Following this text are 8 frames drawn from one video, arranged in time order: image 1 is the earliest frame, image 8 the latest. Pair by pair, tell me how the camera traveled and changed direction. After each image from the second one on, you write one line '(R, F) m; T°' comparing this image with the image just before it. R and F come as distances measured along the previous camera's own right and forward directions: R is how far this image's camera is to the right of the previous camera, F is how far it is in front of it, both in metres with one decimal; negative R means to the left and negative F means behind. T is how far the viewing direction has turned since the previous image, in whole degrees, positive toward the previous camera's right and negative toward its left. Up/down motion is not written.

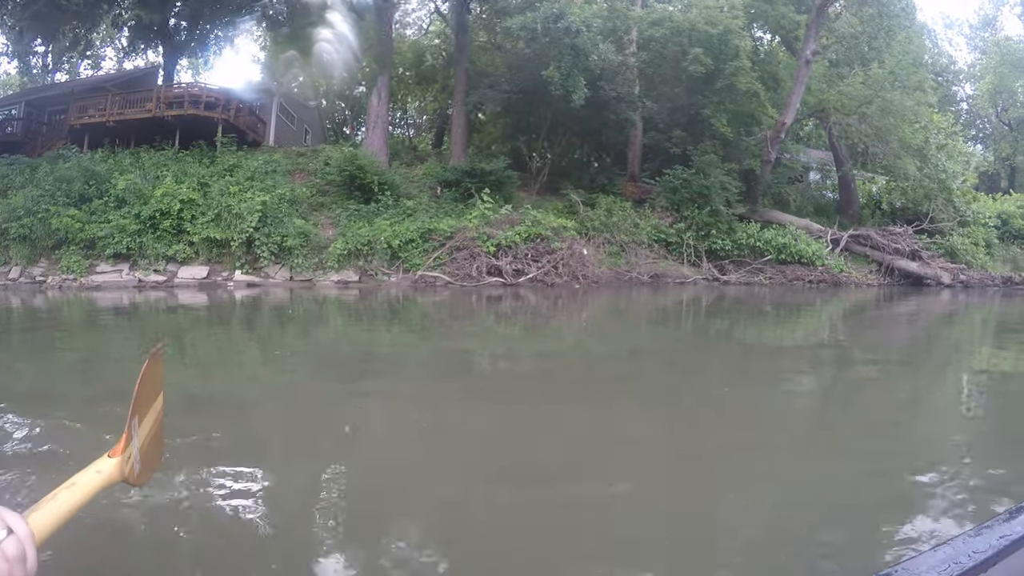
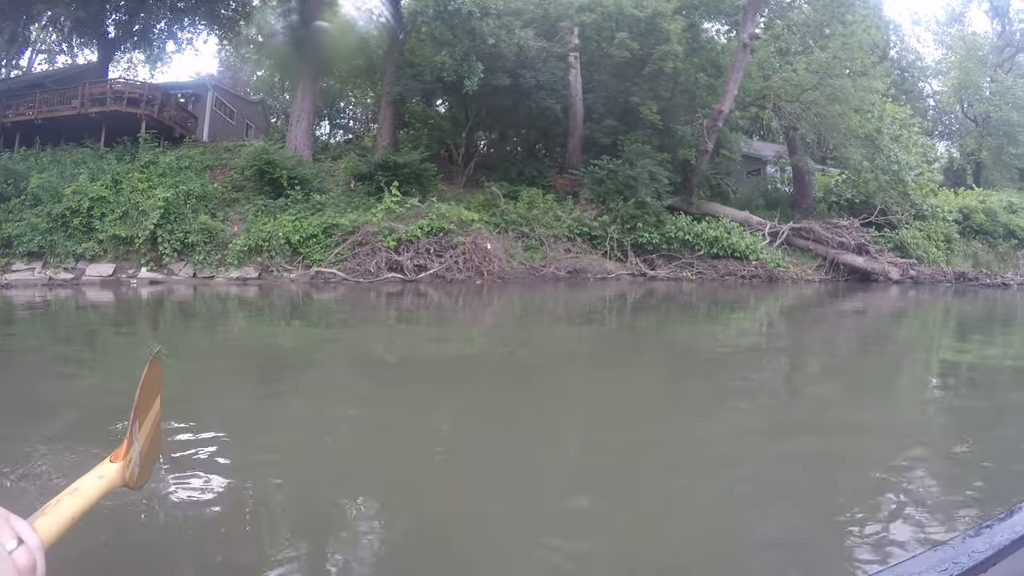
(+1.5, +1.0) m; +1°
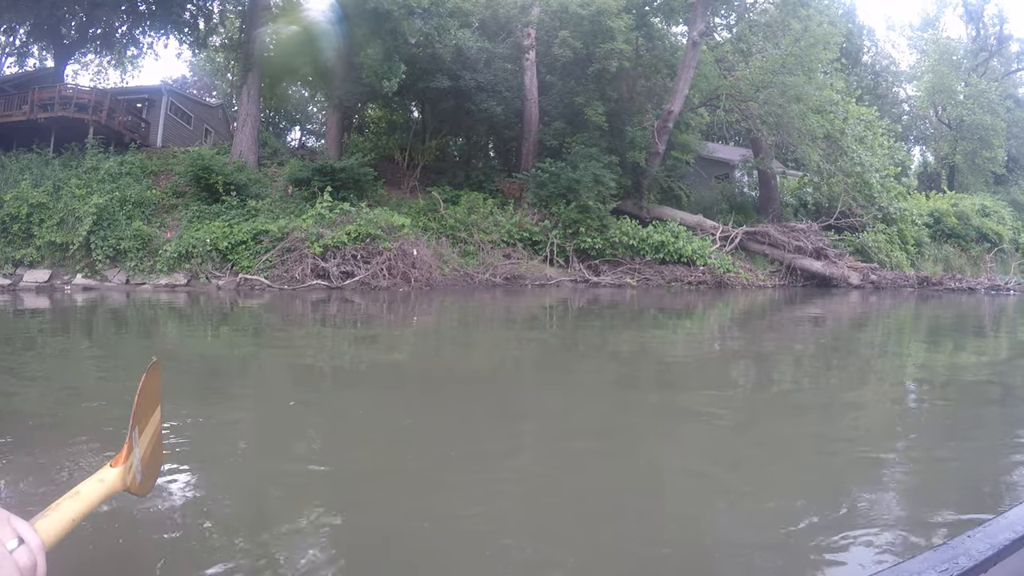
(+1.0, +0.5) m; +1°
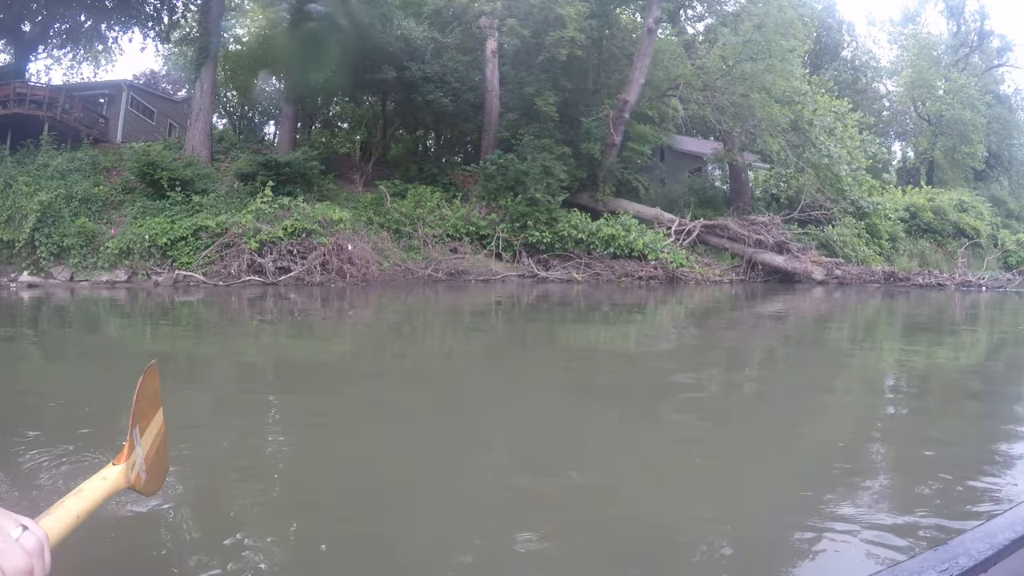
(+0.9, +0.4) m; 0°
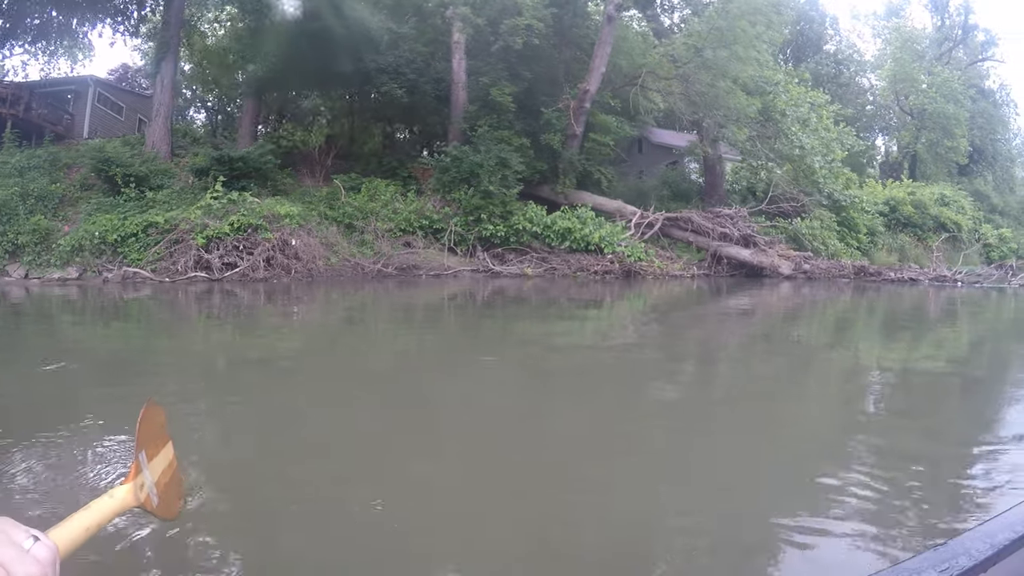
(+0.7, +0.4) m; 0°
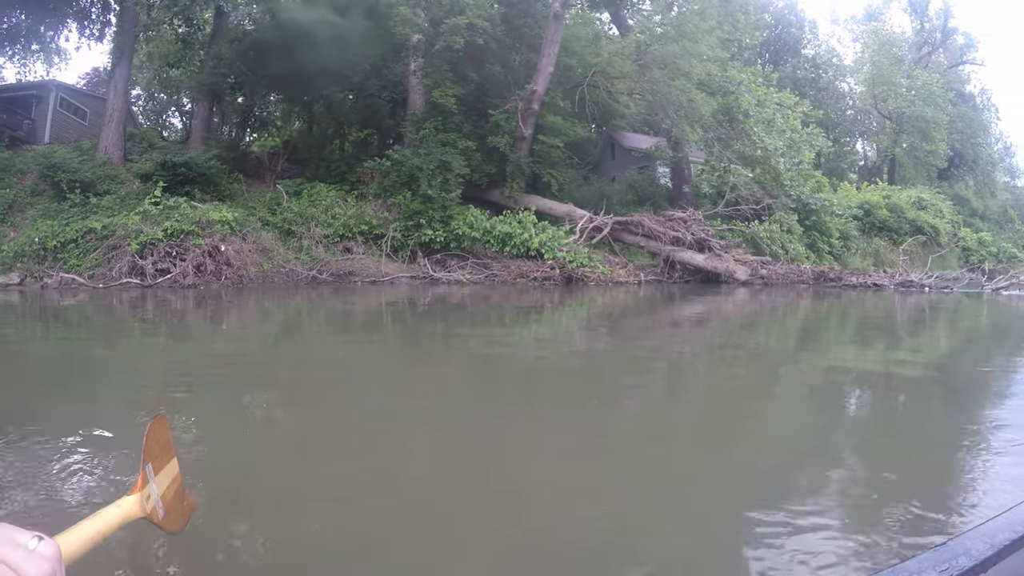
(+0.9, +0.4) m; 0°
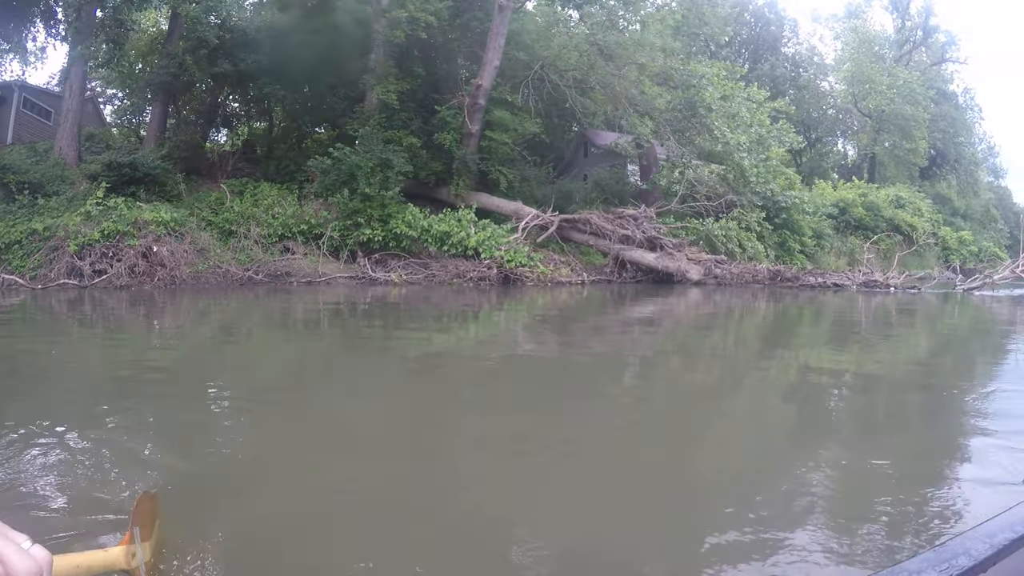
(+0.9, +0.3) m; 0°
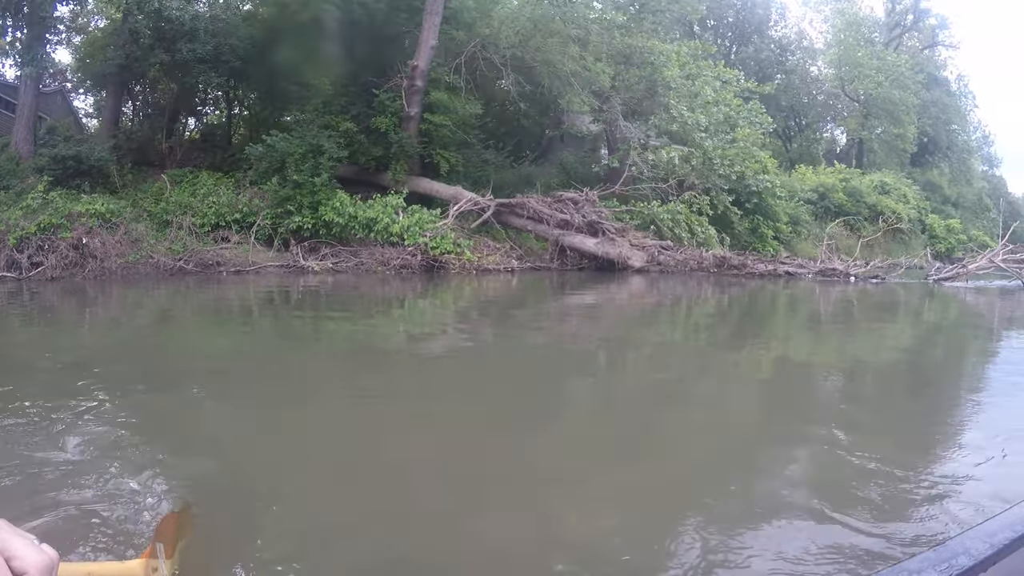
(+1.1, +0.3) m; -1°
